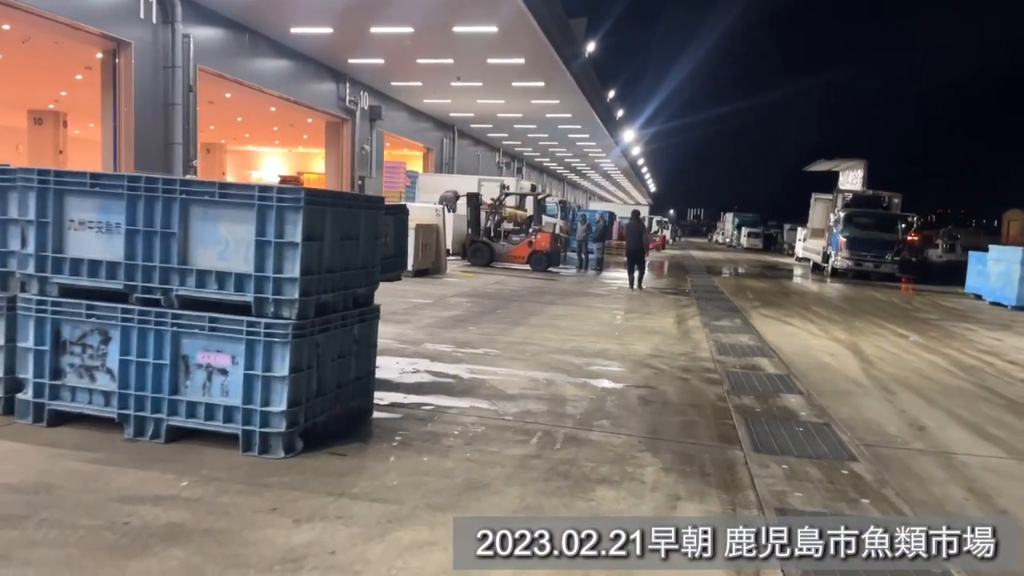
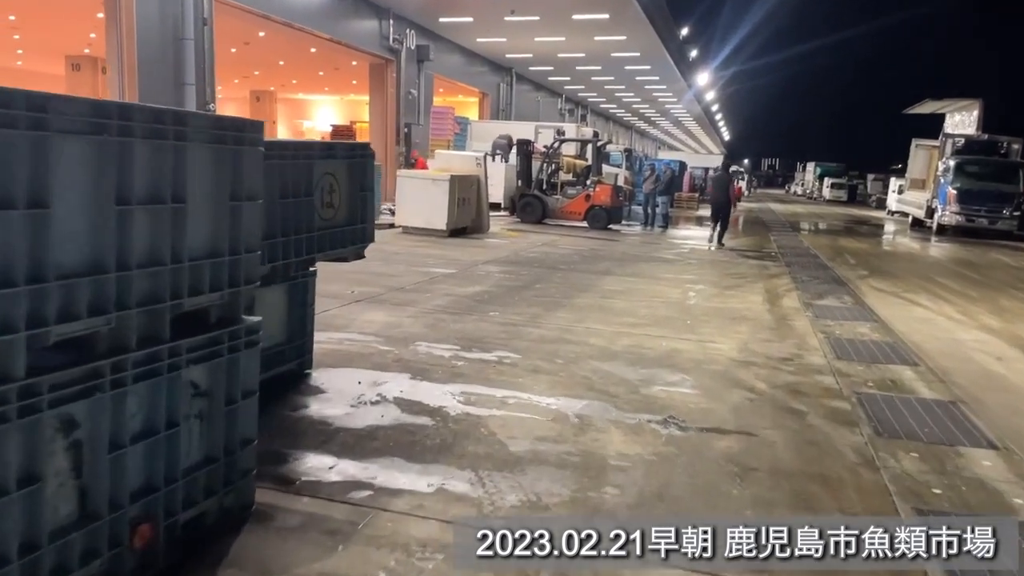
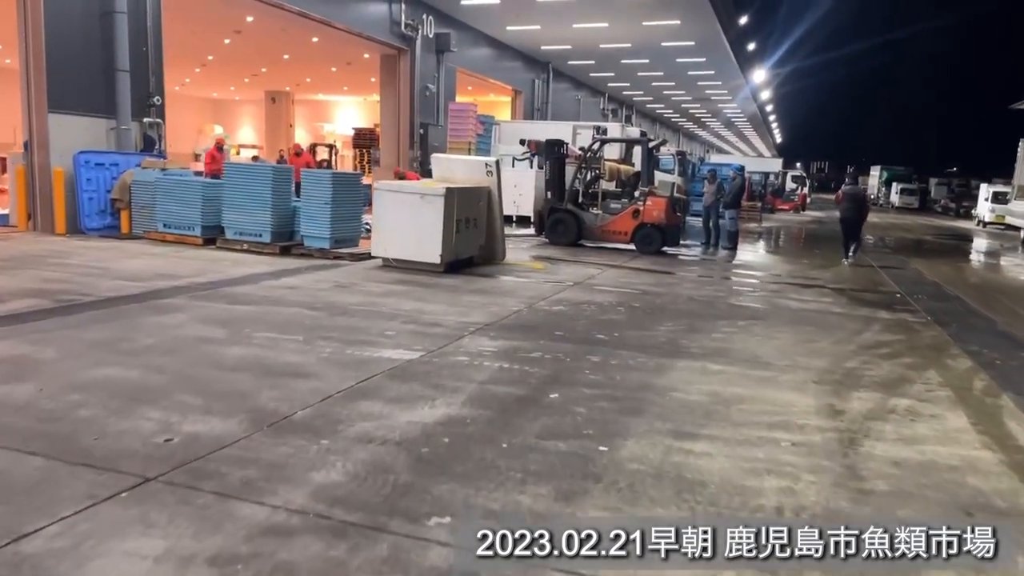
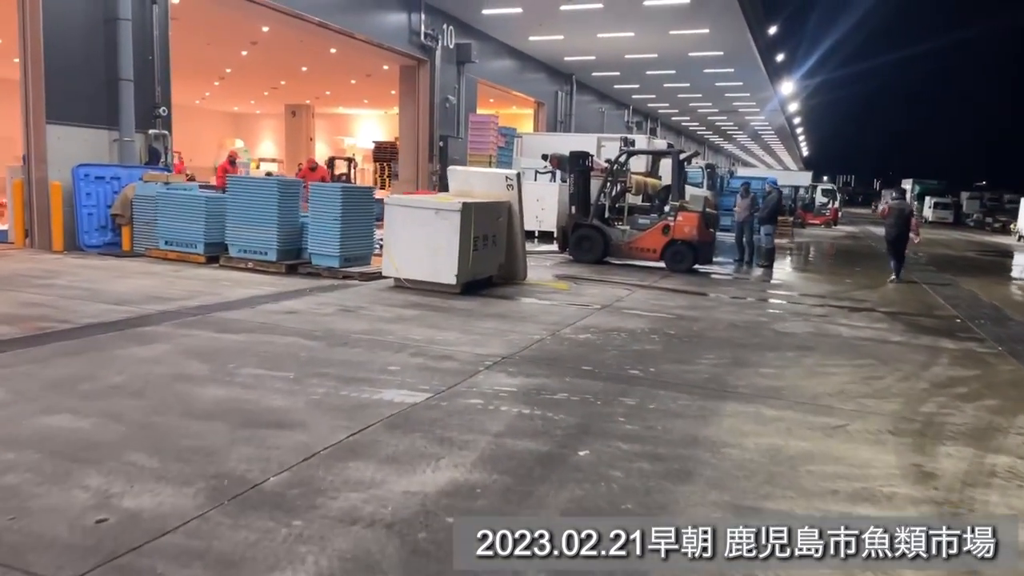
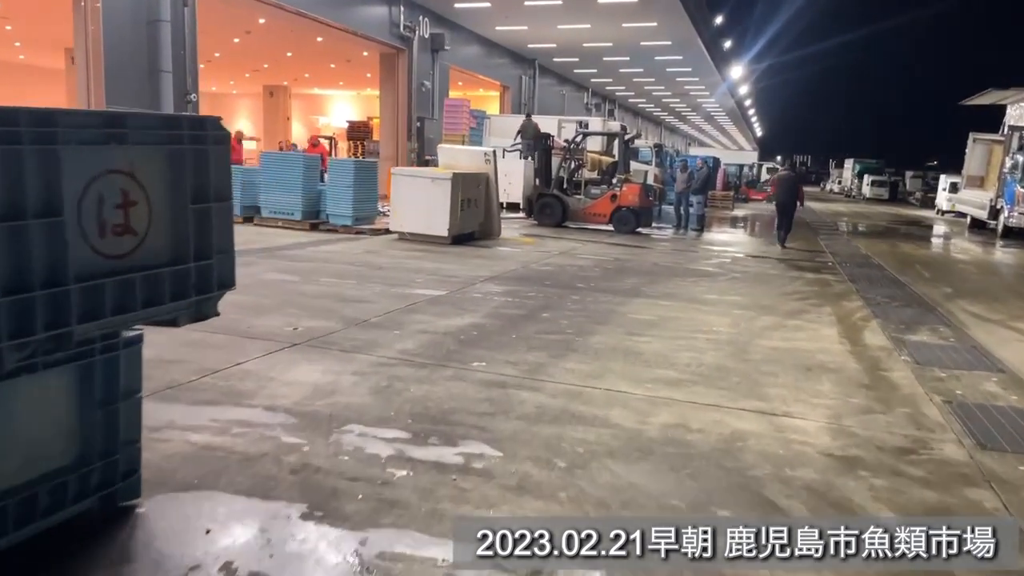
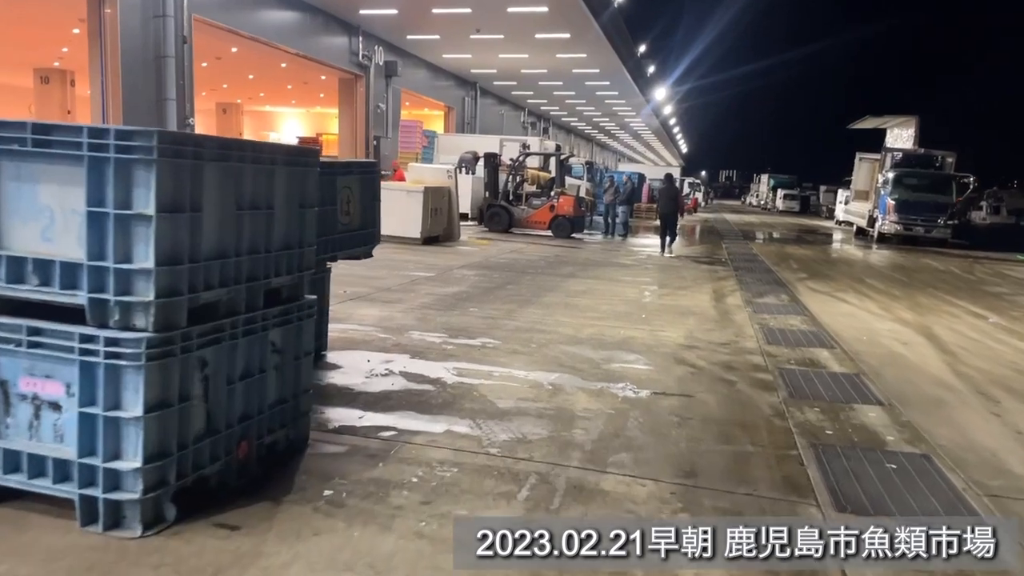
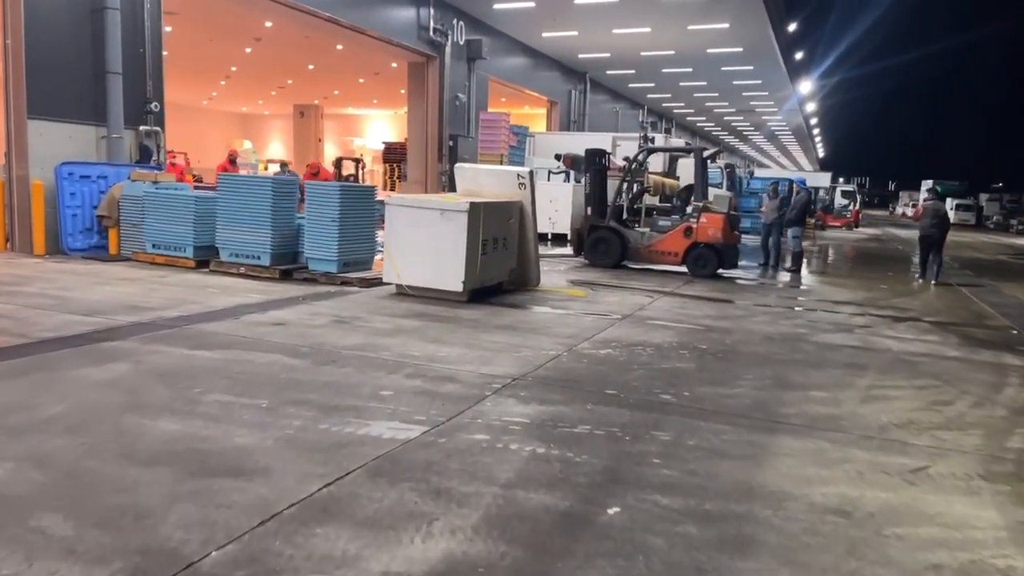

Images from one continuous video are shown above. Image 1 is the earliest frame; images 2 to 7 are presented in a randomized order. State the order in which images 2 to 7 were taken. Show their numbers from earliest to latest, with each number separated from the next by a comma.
6, 2, 5, 3, 4, 7
